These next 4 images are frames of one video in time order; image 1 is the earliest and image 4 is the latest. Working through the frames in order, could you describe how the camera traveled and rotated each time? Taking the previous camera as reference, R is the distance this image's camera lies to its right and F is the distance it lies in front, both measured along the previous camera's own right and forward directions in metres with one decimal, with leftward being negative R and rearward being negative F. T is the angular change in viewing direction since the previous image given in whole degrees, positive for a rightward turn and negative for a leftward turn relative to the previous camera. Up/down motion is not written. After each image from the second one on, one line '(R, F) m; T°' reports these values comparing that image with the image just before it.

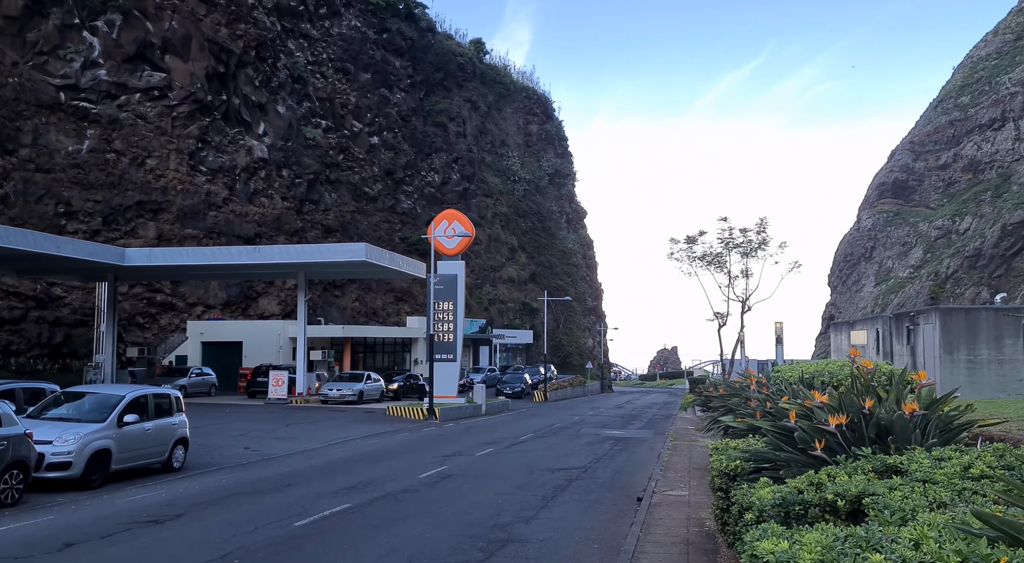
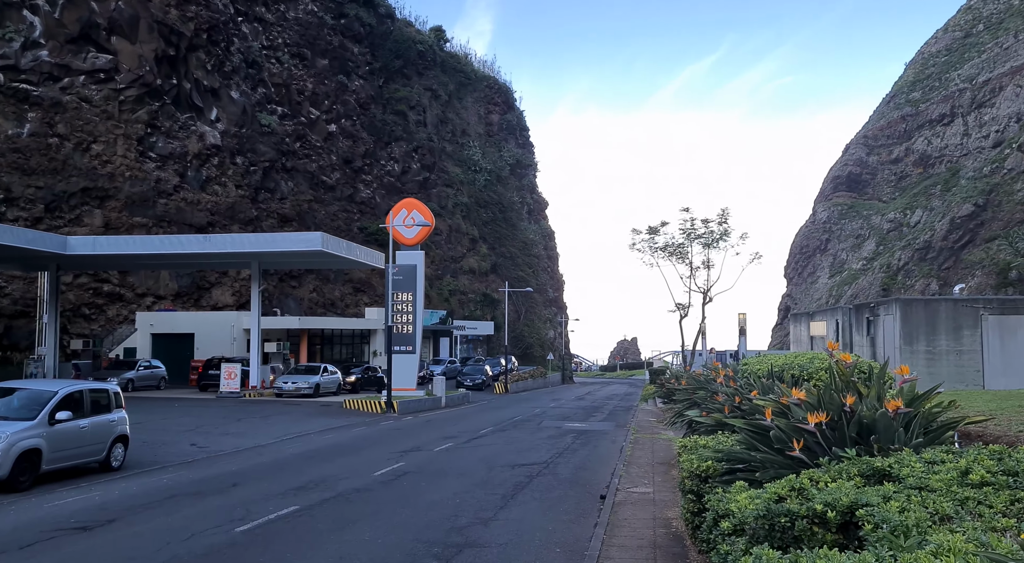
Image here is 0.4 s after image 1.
(0.0, +0.5) m; +3°
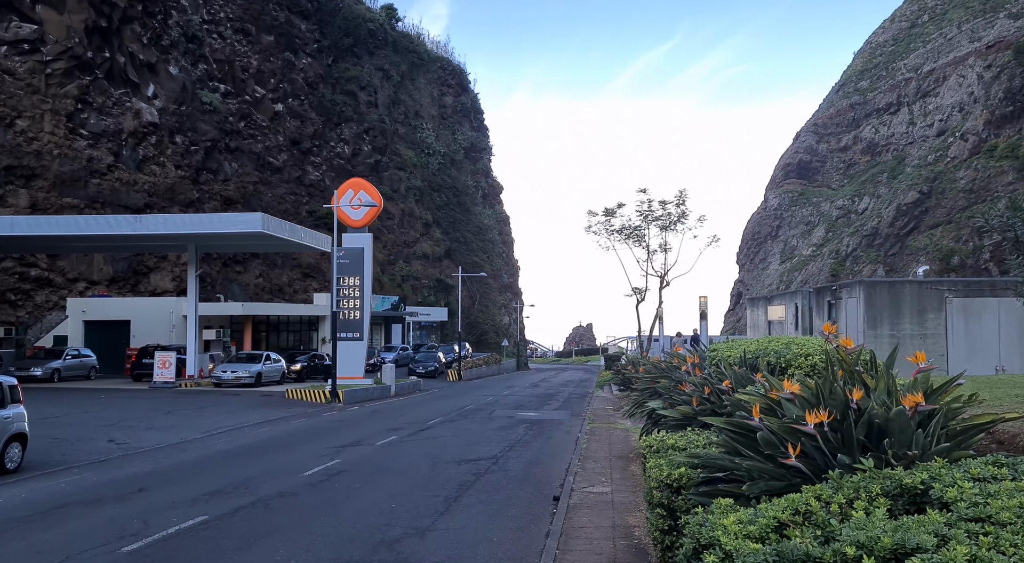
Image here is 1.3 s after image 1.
(+0.2, +1.1) m; +3°
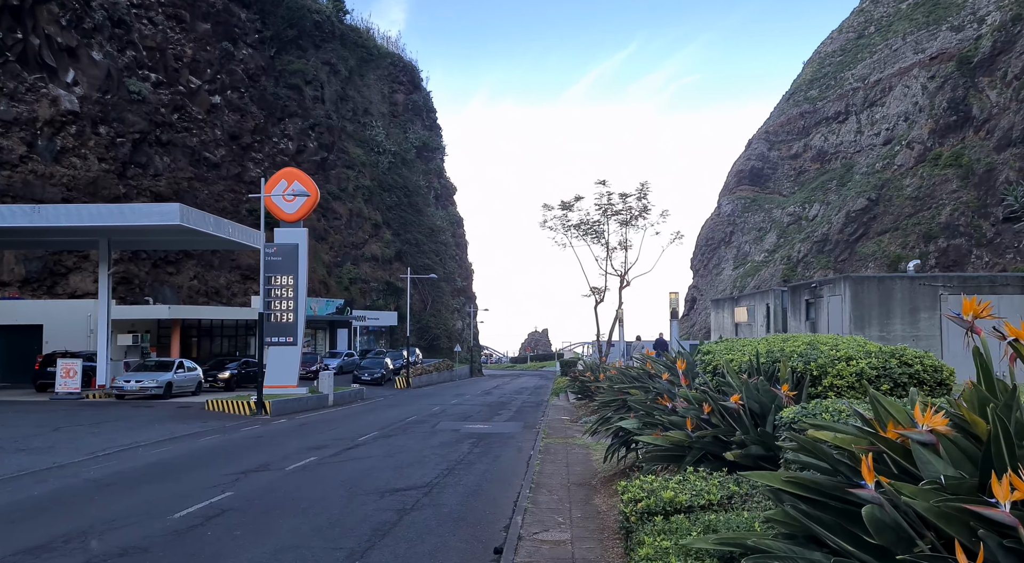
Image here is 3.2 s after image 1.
(+0.3, +2.2) m; +3°
